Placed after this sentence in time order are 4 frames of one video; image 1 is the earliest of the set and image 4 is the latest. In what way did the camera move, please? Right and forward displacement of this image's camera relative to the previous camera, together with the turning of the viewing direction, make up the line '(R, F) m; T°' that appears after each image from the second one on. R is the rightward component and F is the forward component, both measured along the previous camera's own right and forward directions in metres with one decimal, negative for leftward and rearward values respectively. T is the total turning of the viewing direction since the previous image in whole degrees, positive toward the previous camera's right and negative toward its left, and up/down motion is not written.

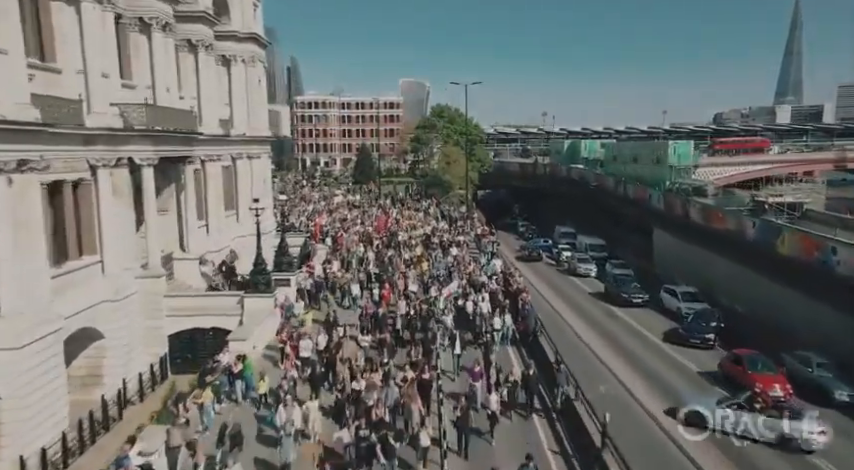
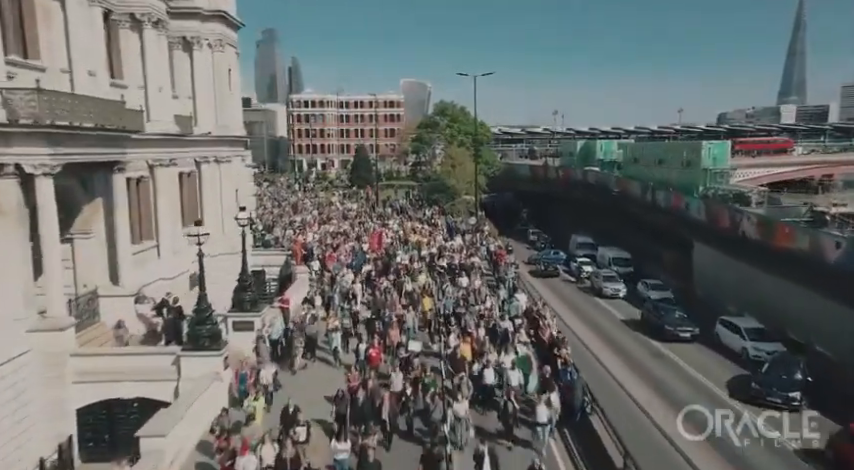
(-0.1, +5.8) m; 0°
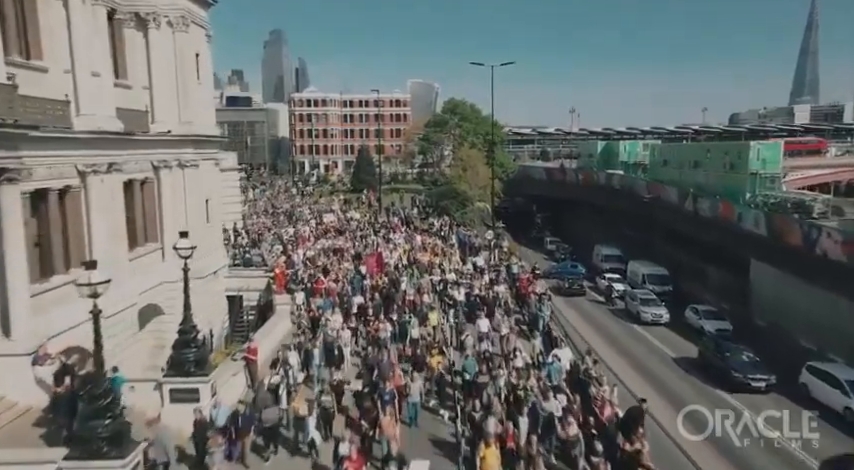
(-0.1, +5.4) m; -1°
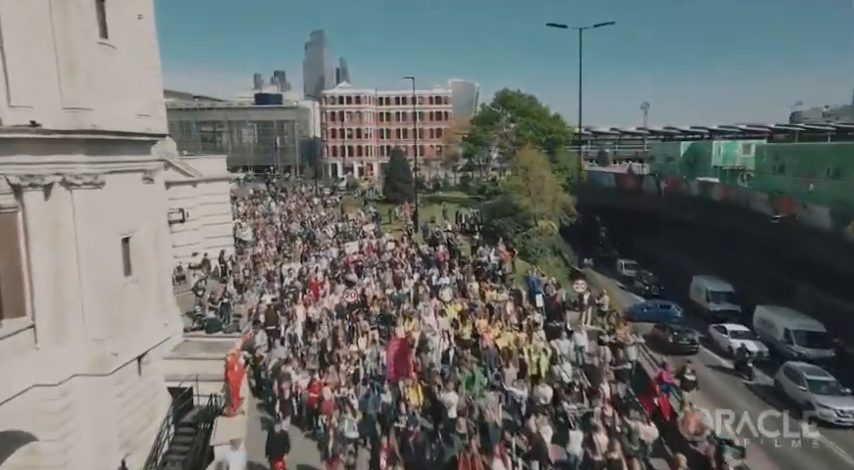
(-0.6, +10.7) m; -4°
